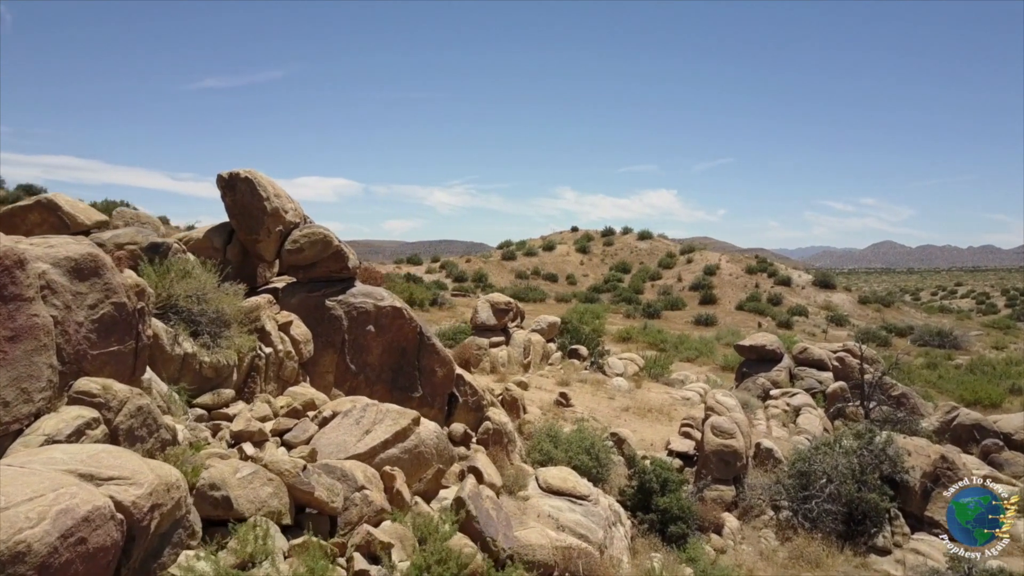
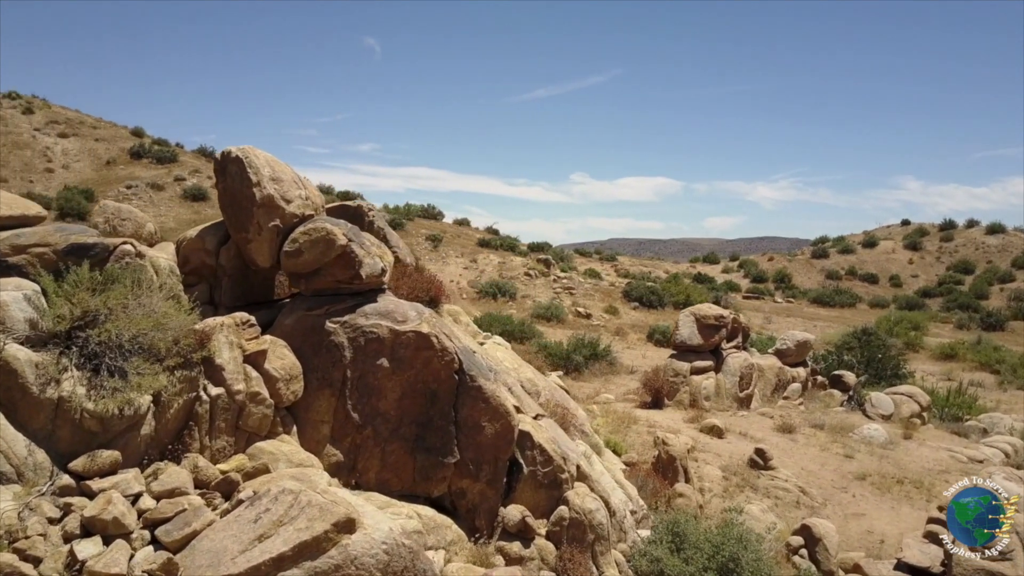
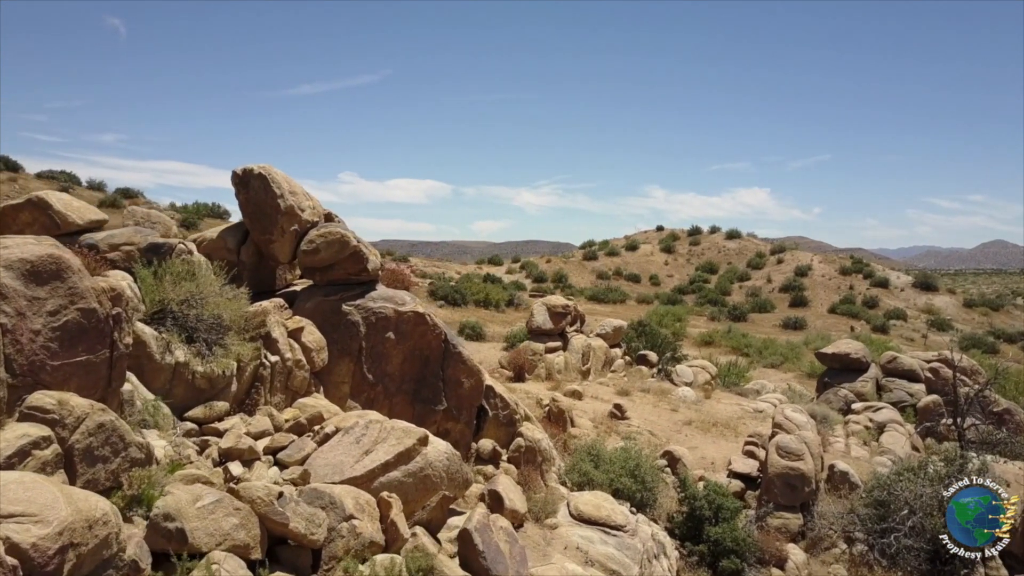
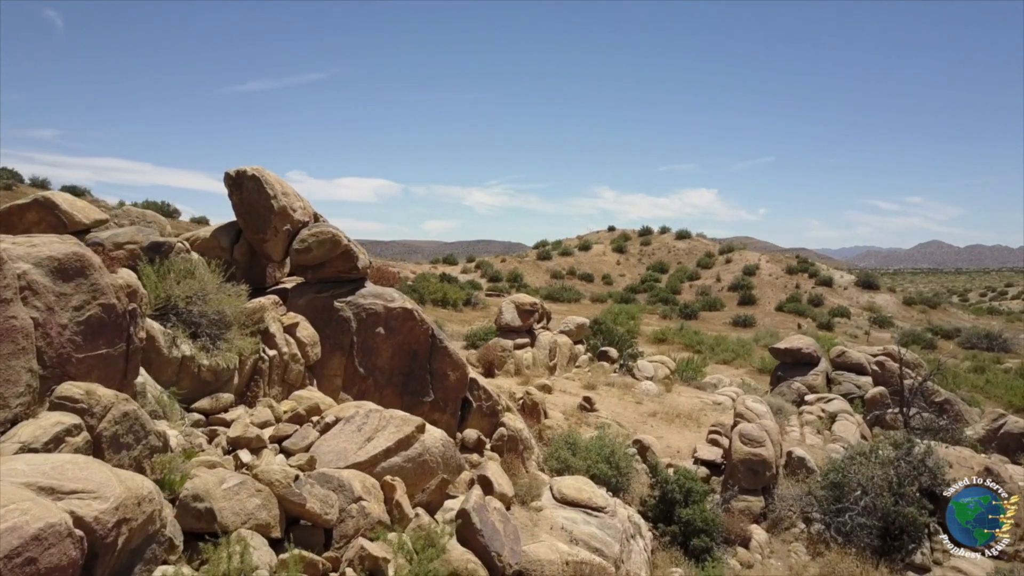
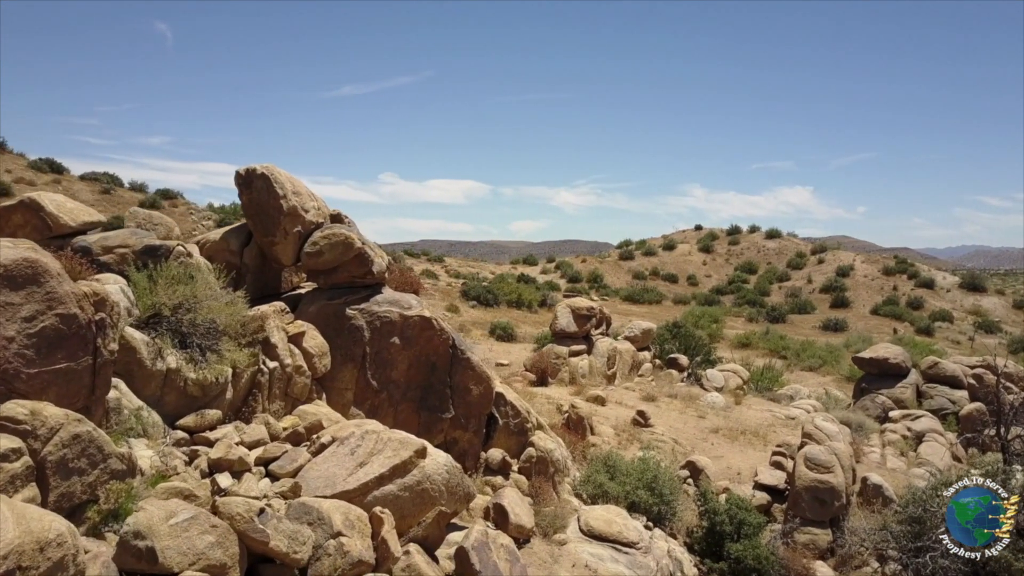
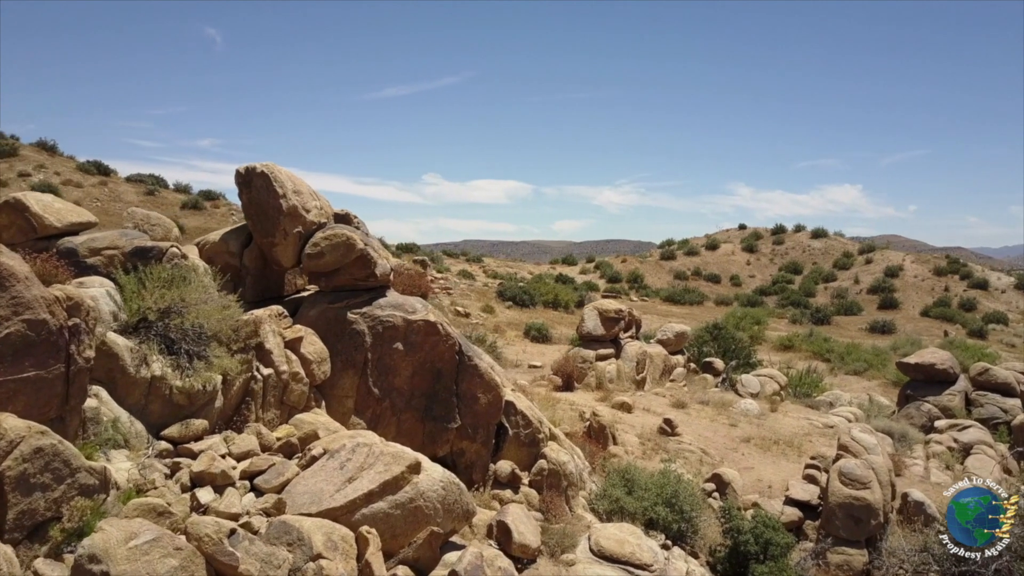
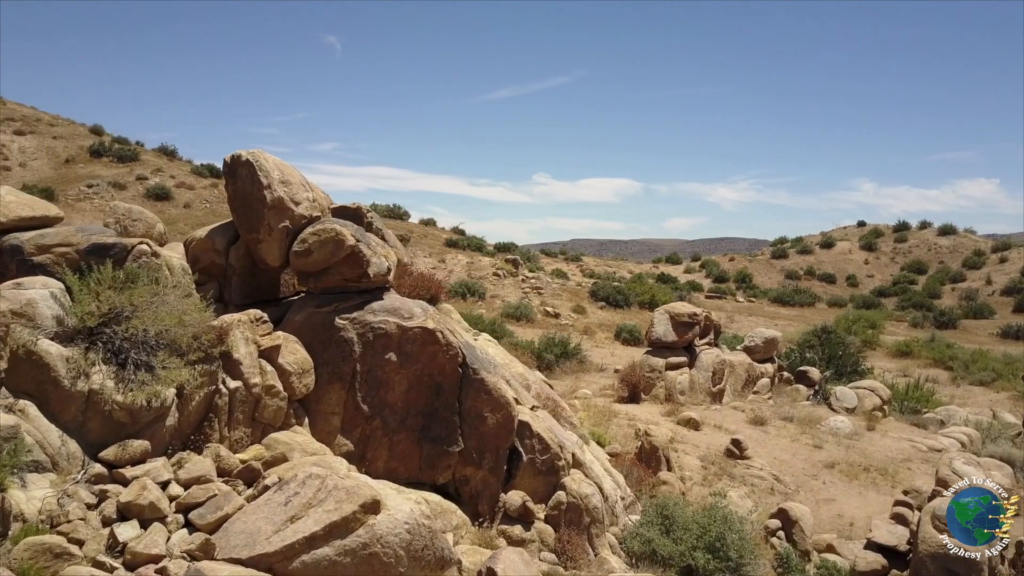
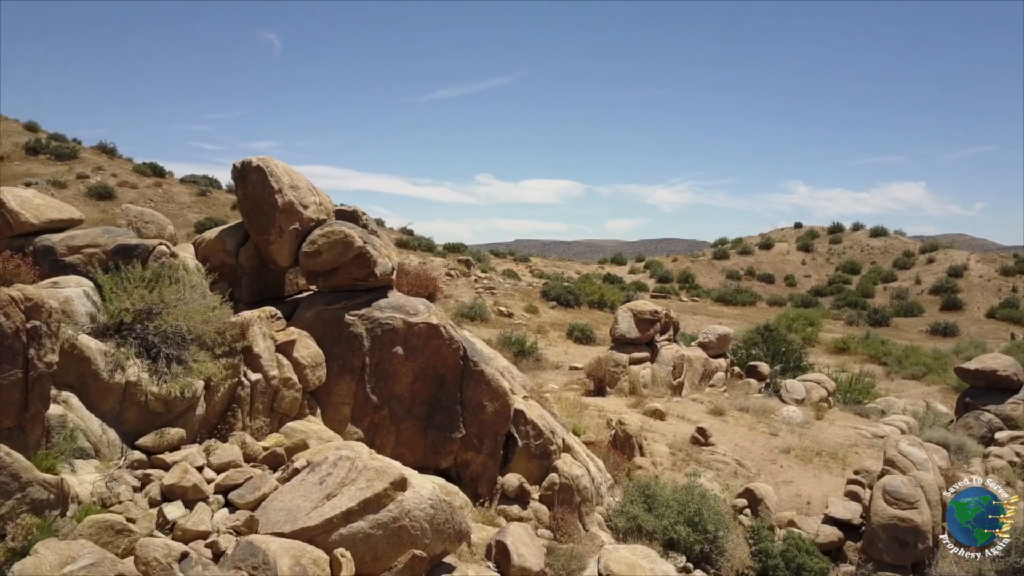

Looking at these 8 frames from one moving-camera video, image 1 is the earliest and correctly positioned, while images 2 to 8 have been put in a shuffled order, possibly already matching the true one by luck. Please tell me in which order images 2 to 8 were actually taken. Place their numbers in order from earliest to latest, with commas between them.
4, 3, 5, 6, 8, 7, 2
